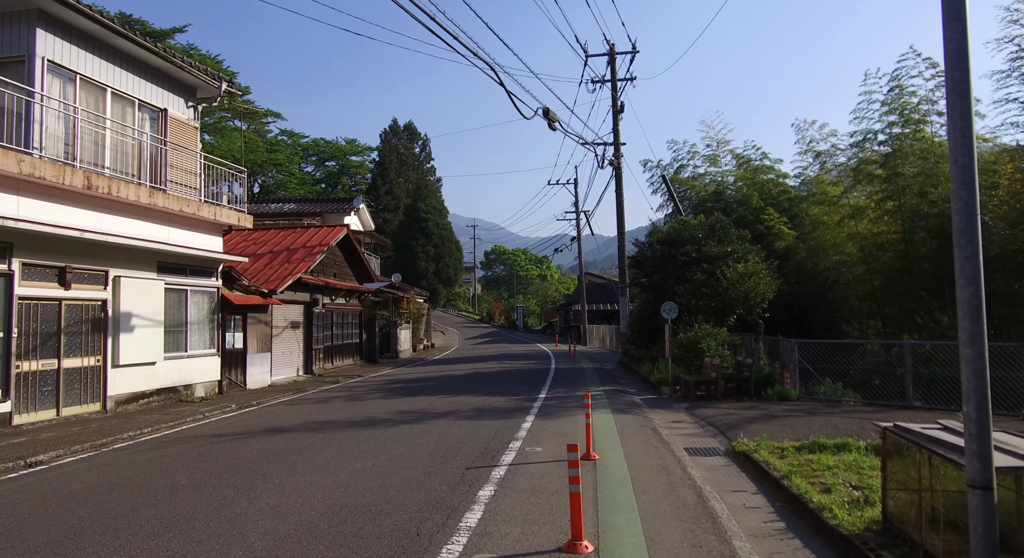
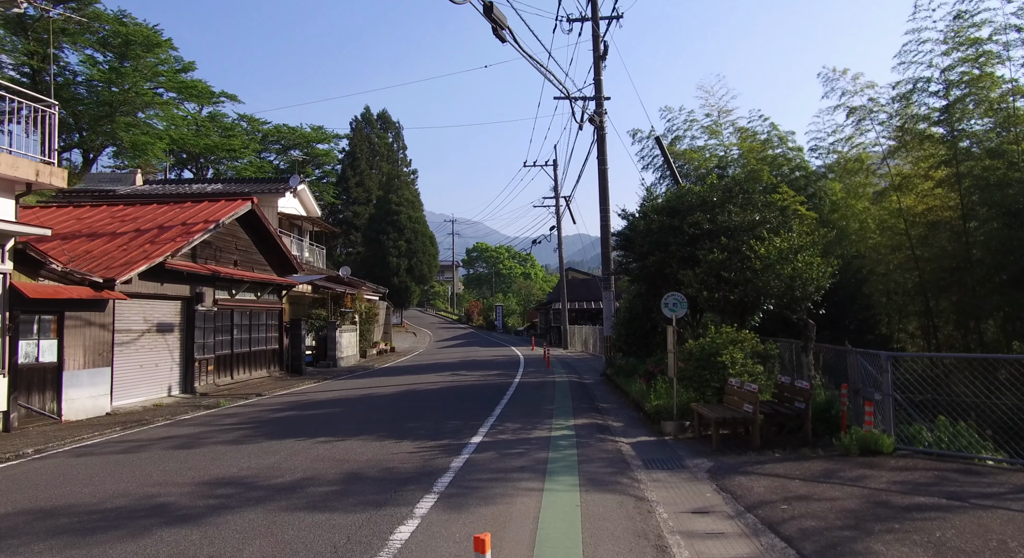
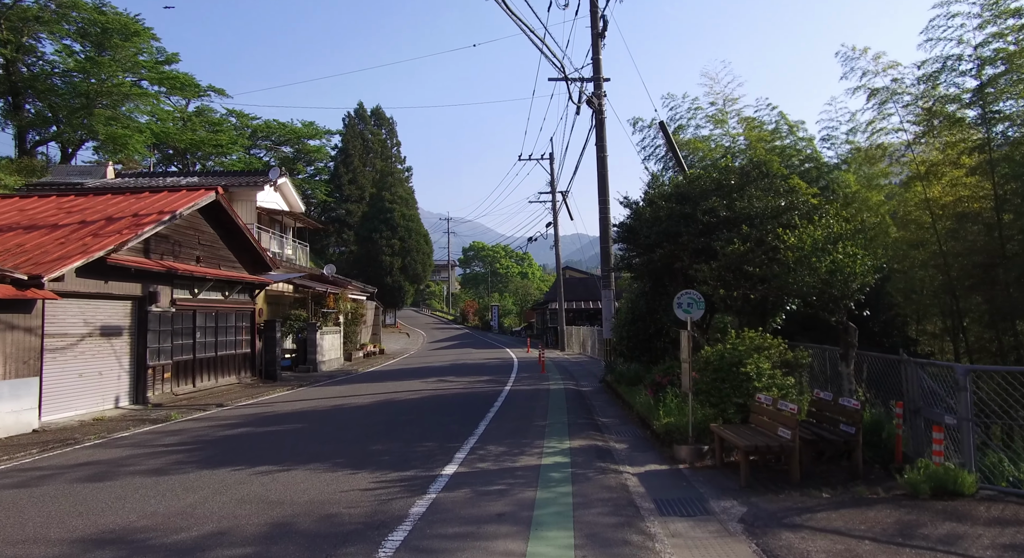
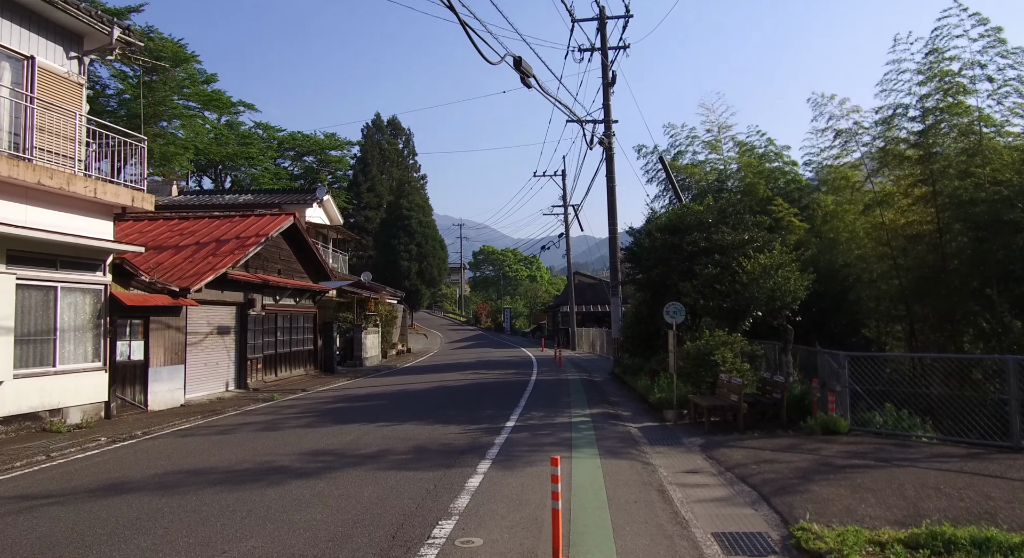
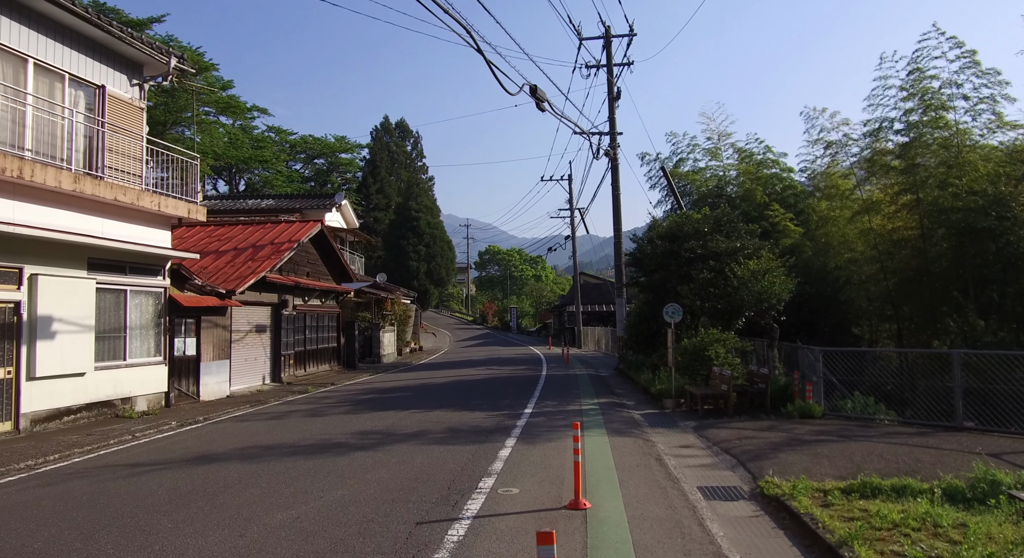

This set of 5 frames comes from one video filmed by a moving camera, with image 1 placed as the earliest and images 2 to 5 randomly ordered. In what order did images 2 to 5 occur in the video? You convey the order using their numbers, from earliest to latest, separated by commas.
5, 4, 2, 3
